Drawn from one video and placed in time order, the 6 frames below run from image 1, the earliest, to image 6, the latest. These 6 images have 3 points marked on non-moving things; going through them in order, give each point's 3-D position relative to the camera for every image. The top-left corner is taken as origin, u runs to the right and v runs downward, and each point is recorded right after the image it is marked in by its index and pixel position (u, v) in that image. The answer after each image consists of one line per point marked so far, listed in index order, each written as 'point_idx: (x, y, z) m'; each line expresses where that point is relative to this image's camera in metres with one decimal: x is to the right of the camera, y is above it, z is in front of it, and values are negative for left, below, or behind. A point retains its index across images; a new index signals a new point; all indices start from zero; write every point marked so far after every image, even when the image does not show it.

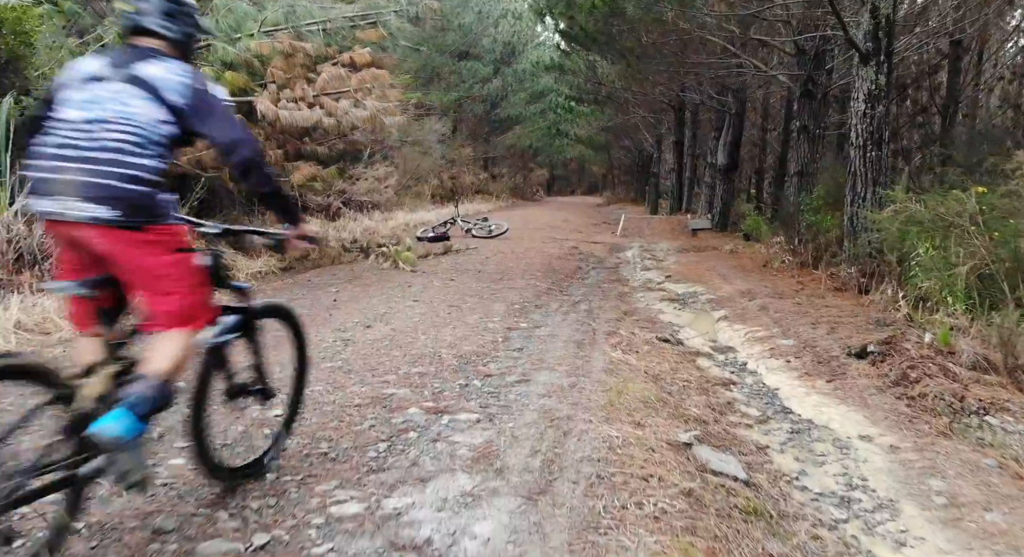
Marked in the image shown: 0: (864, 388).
0: (+2.4, -0.8, +4.5) m
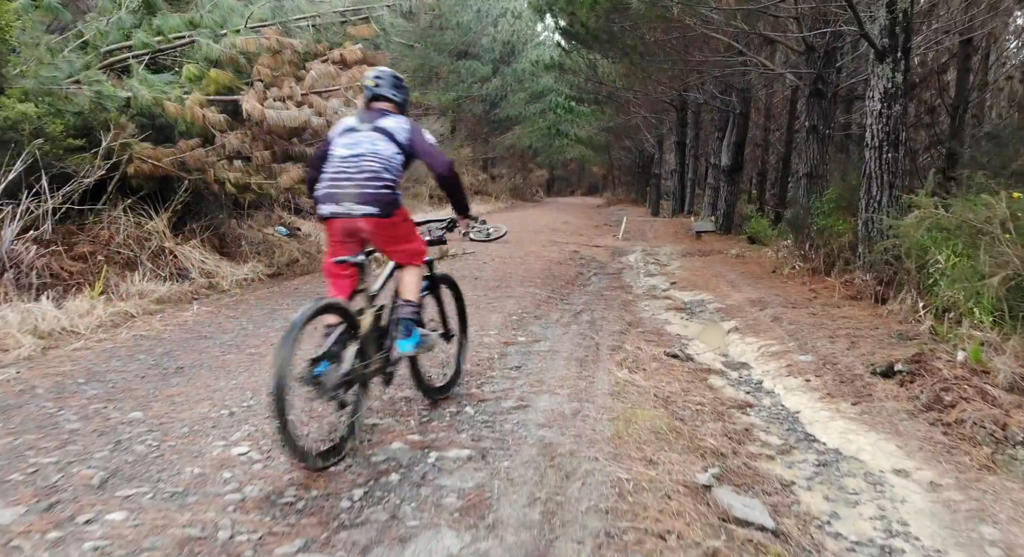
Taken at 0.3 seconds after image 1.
0: (+2.4, -0.8, +4.1) m
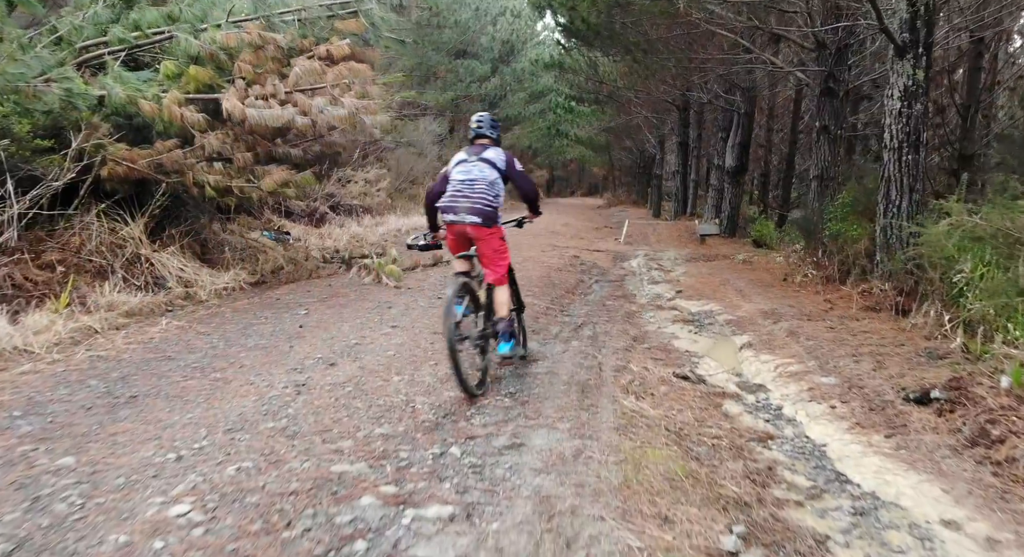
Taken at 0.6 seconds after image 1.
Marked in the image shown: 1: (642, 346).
0: (+2.3, -0.9, +3.7) m
1: (+1.1, -0.6, +5.7) m
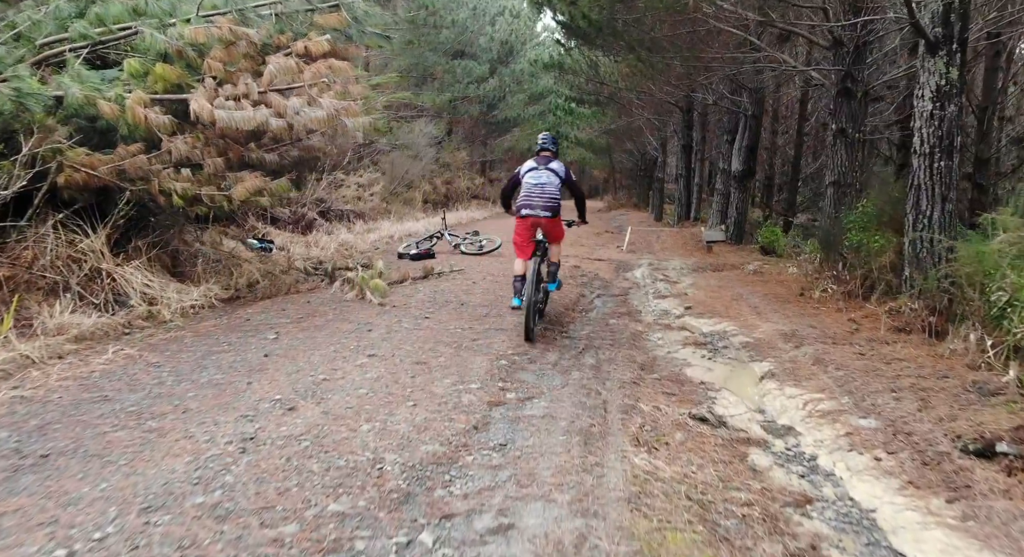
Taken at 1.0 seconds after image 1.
0: (+2.3, -1.1, +3.0) m
1: (+1.1, -0.7, +5.0) m
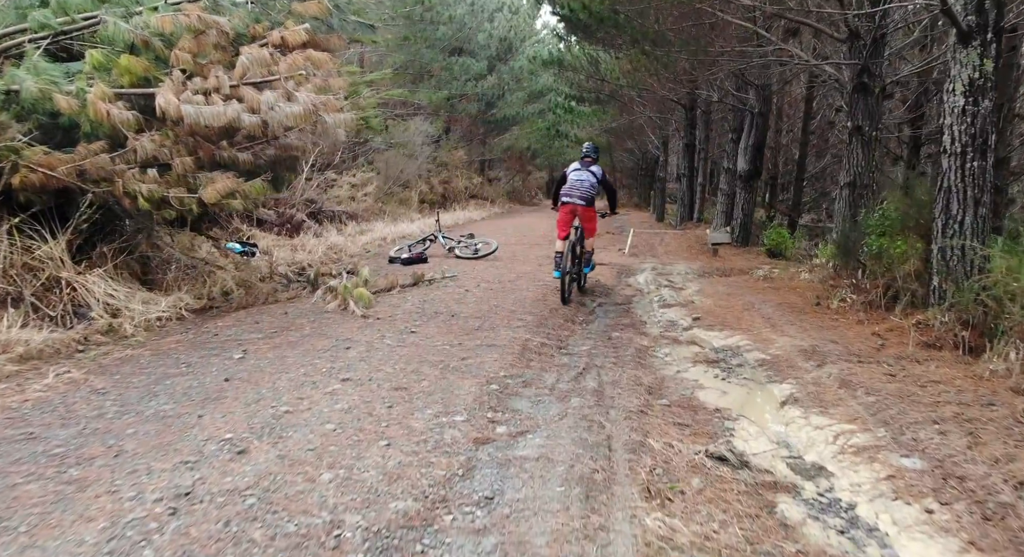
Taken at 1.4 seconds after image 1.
0: (+2.2, -1.2, +2.5) m
1: (+1.0, -0.8, +4.5) m
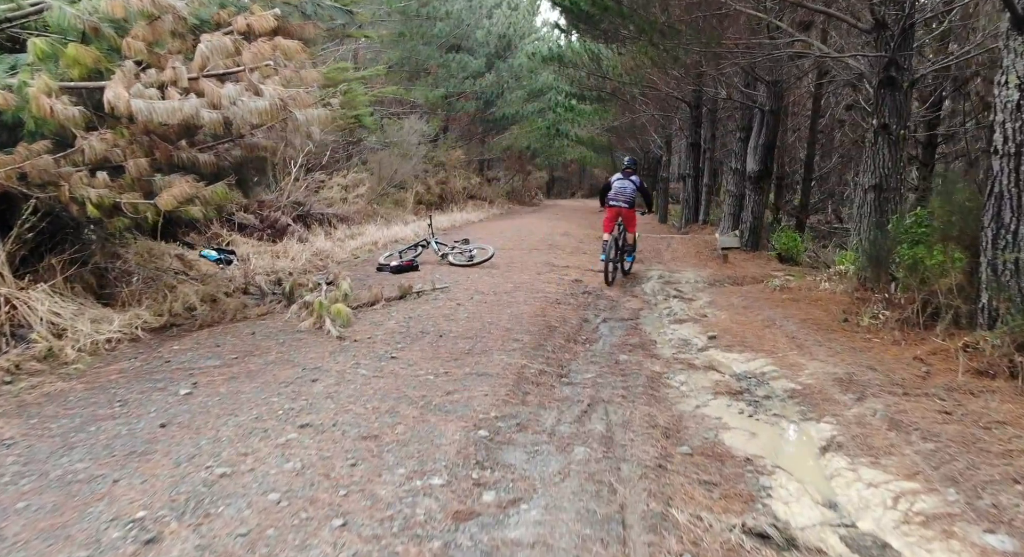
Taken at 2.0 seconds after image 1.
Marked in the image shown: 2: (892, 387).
0: (+2.2, -1.4, +1.8) m
1: (+1.0, -1.0, +3.8) m
2: (+2.8, -0.8, +4.8) m
